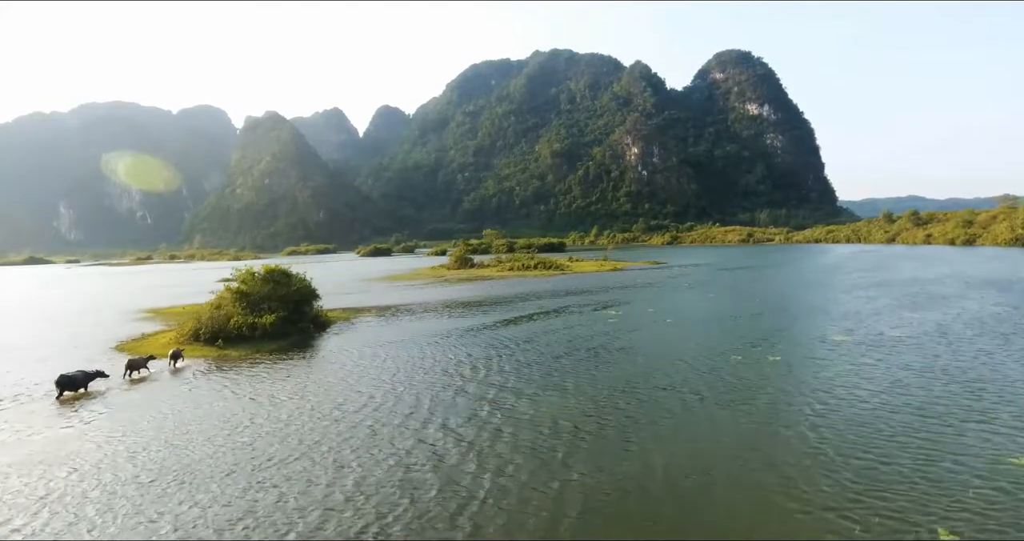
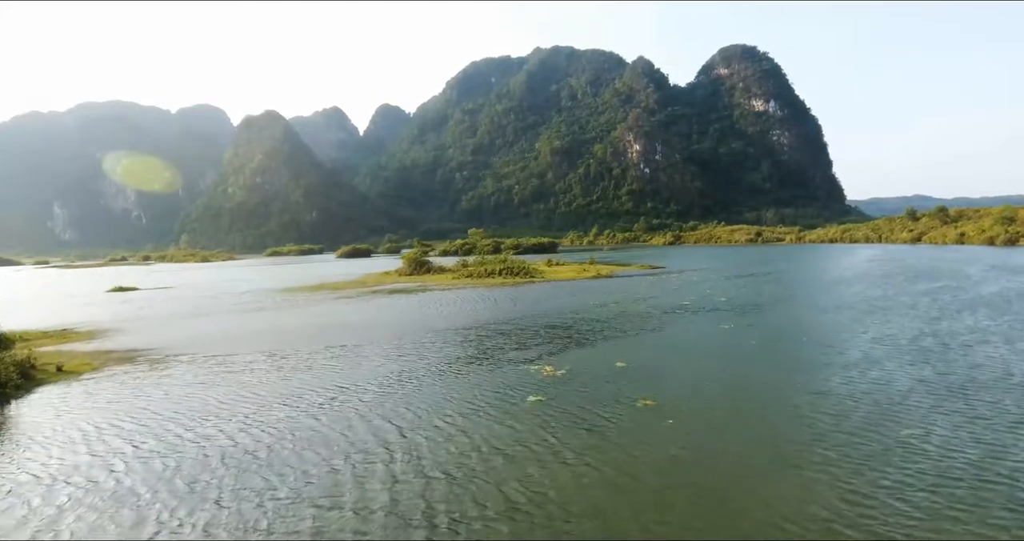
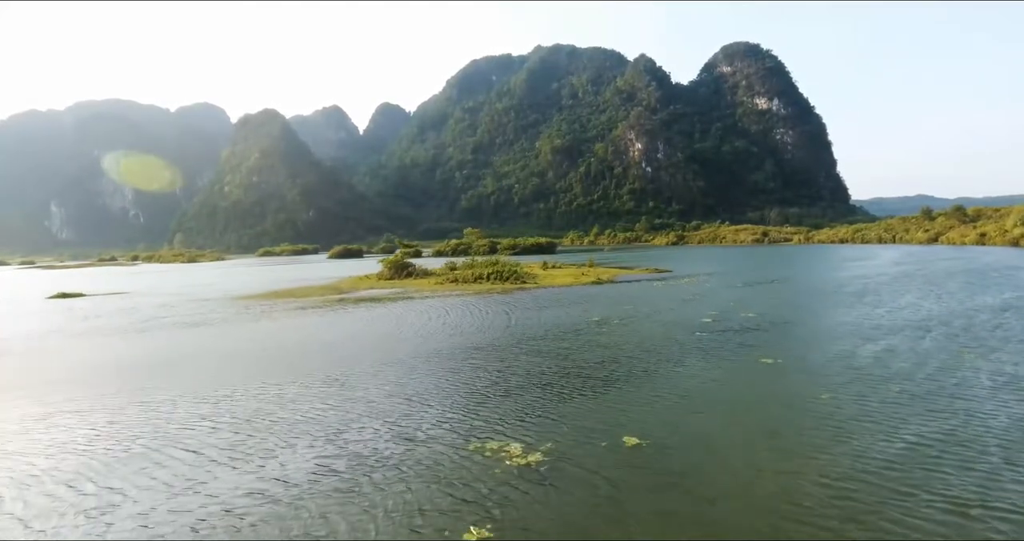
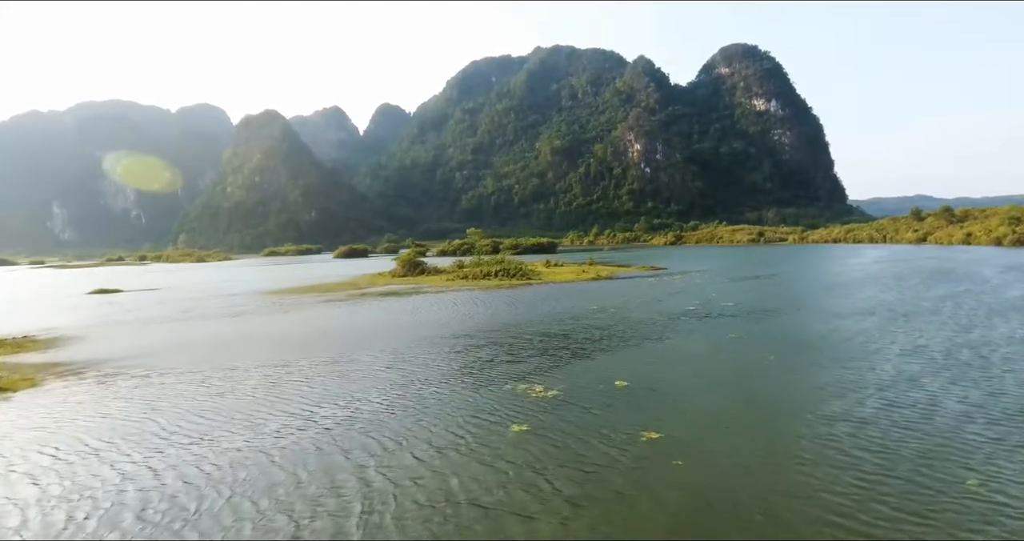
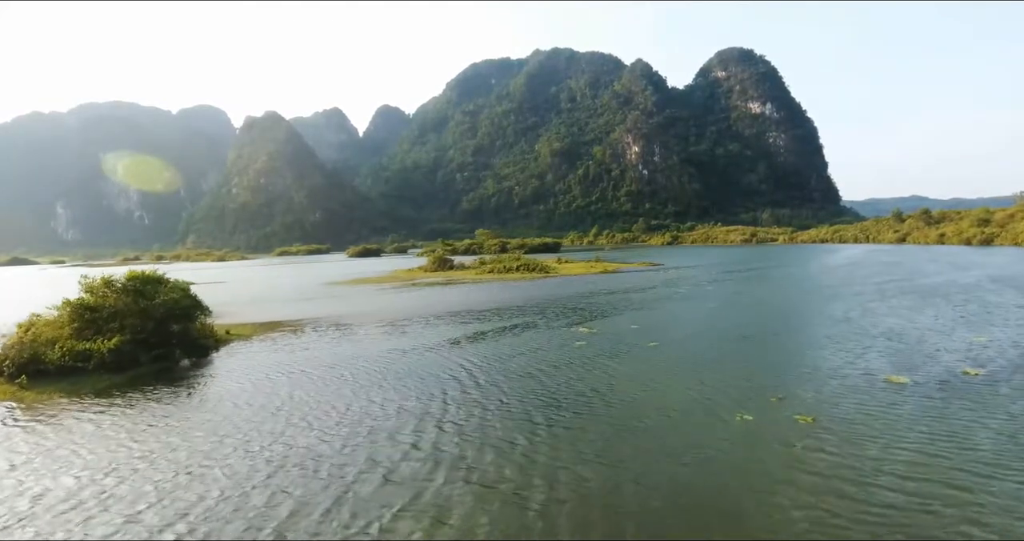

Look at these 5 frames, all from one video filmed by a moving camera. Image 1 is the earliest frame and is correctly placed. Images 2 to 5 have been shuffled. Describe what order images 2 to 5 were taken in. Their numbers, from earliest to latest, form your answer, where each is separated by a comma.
5, 2, 4, 3
